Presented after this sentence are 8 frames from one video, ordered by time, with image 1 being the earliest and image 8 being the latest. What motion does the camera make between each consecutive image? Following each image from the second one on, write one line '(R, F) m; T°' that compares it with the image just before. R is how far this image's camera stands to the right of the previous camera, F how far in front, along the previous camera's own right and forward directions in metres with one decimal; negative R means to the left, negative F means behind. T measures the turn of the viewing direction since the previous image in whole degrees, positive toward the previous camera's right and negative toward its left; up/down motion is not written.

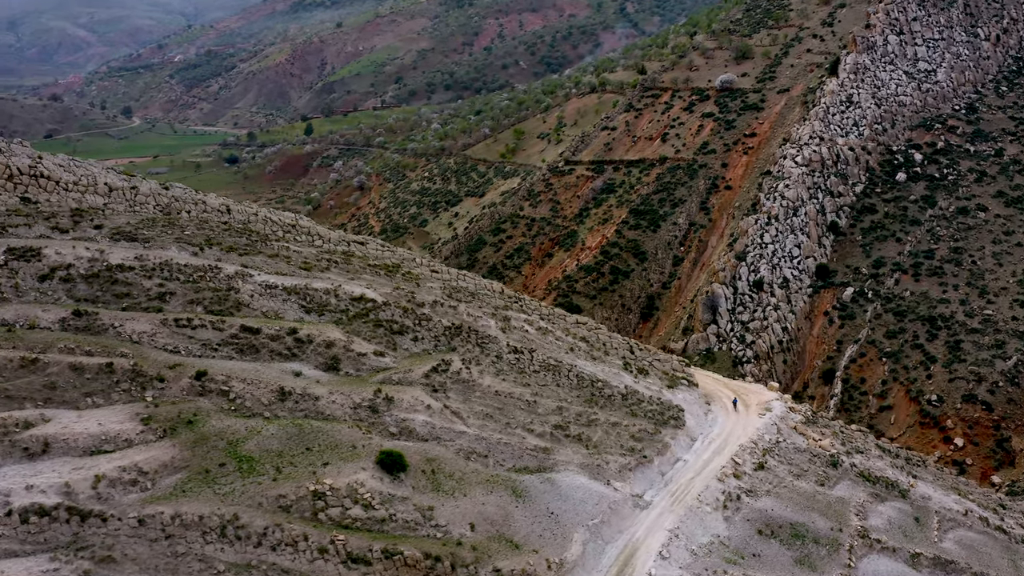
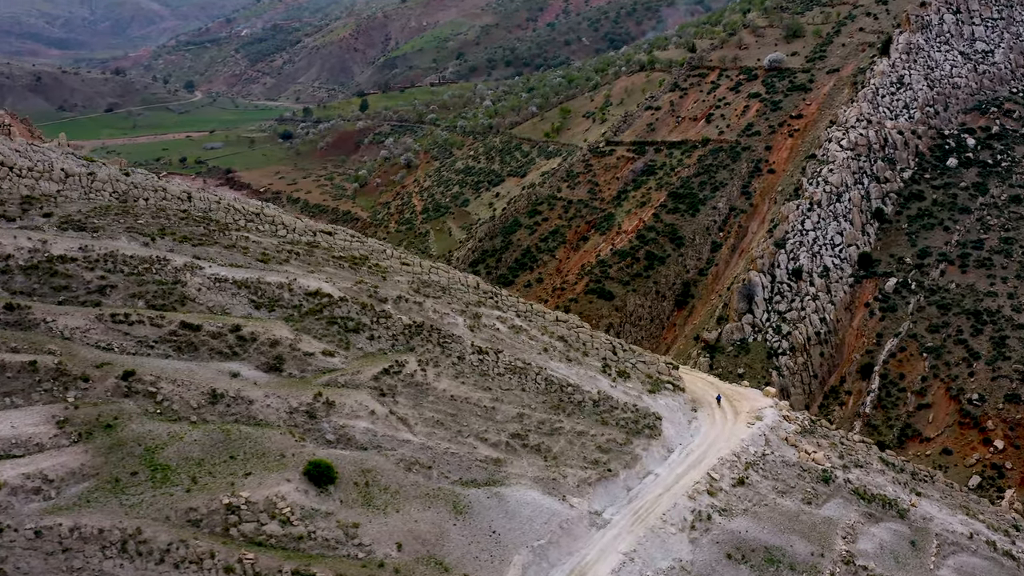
(+2.1, +1.6) m; -3°
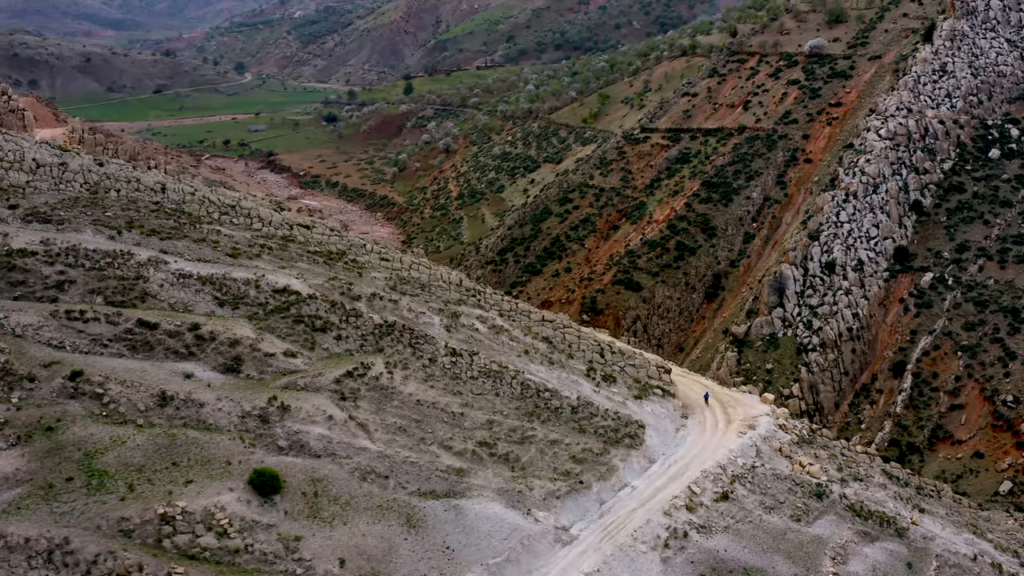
(+1.5, +1.1) m; -3°
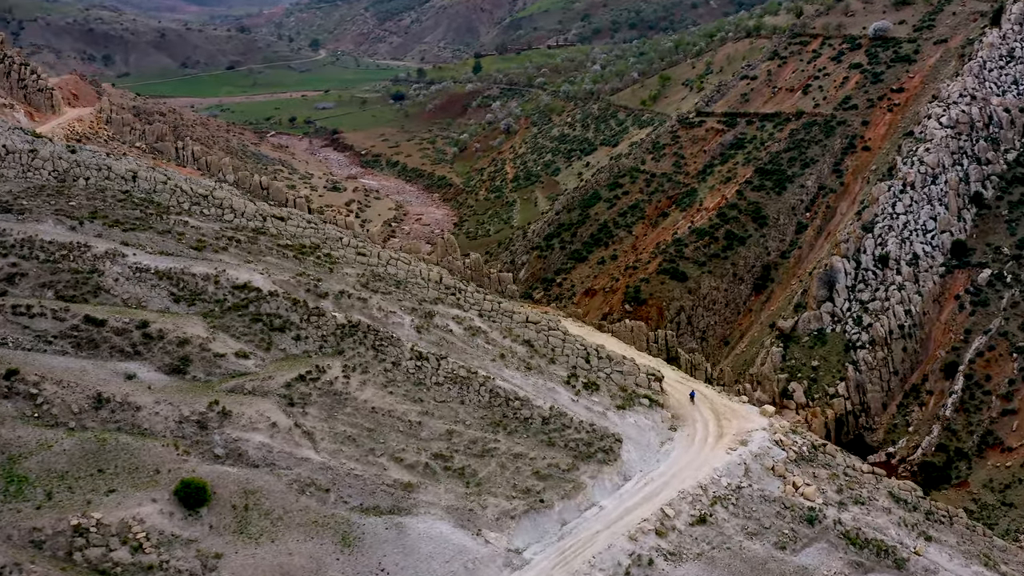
(+2.0, +1.4) m; -4°
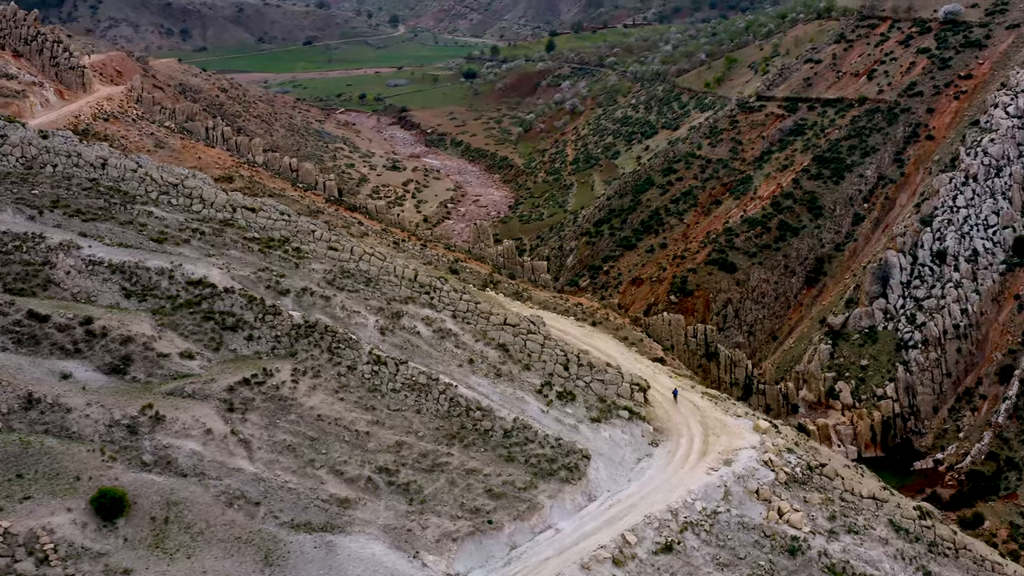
(+2.1, +1.4) m; -4°
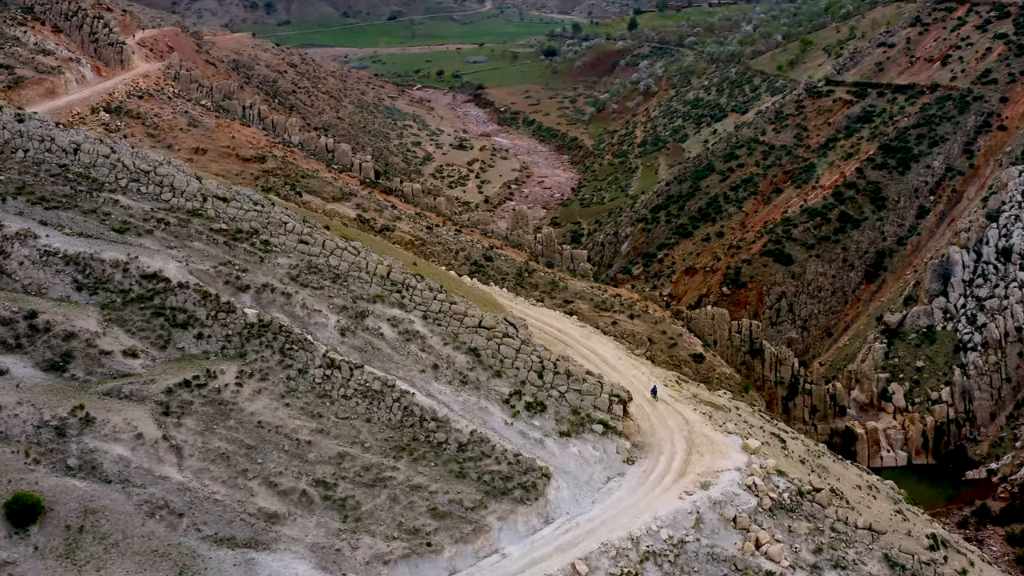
(+2.1, +1.3) m; -4°
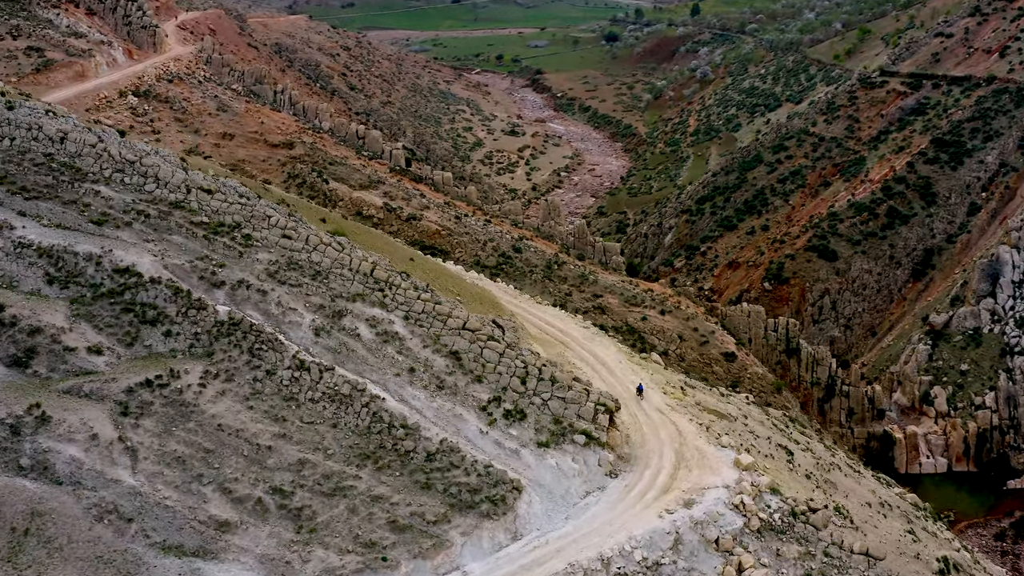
(+1.4, +0.9) m; -3°
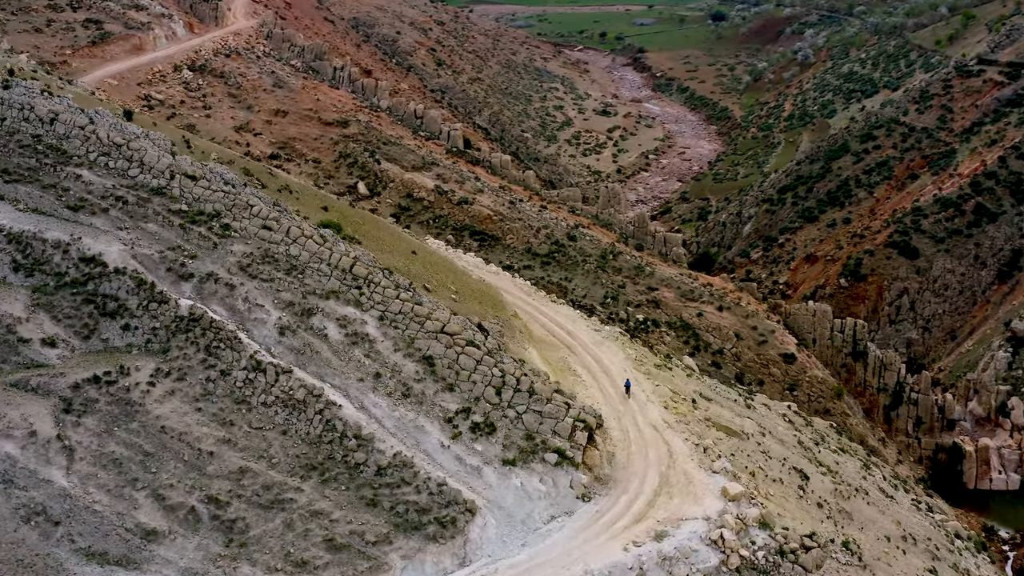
(+2.2, +1.3) m; -6°
